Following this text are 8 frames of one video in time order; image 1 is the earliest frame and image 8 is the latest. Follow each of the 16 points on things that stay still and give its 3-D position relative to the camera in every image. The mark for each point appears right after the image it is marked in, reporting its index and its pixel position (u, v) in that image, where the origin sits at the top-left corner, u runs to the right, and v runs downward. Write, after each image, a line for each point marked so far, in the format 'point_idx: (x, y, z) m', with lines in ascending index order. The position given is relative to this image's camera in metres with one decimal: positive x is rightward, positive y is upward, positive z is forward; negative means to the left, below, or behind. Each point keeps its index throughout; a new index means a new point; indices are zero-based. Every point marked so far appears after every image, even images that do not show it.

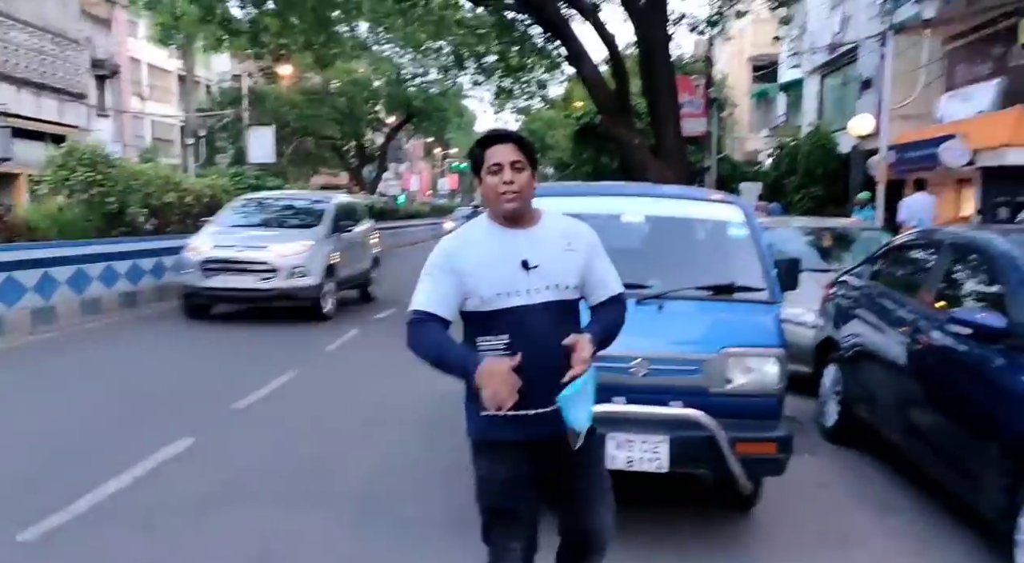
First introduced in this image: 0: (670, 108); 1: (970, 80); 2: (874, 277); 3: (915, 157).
0: (+3.3, +3.6, +19.3) m
1: (+8.5, +3.7, +17.2) m
2: (+2.8, 0.0, +7.4) m
3: (+7.4, +2.3, +16.8) m
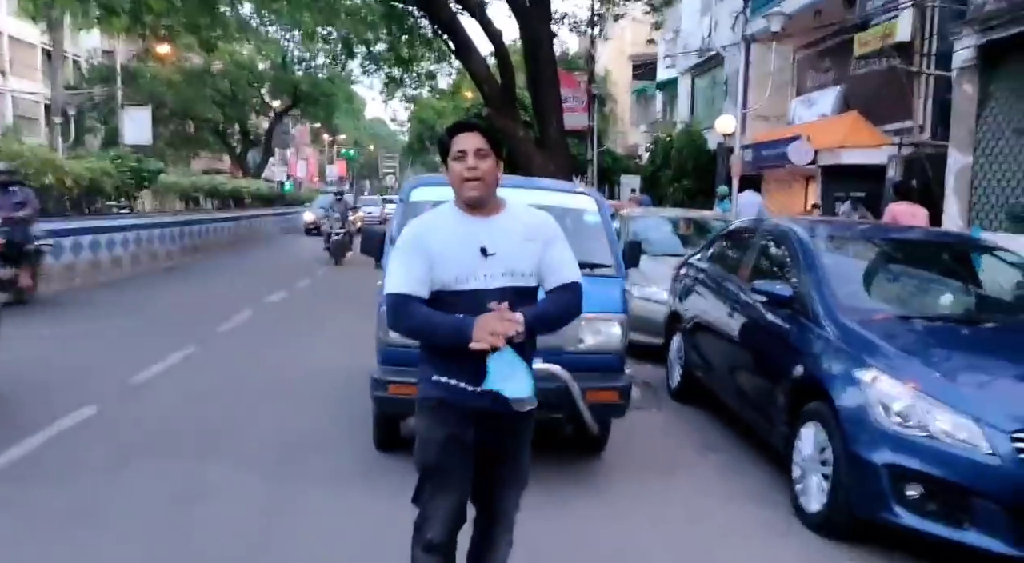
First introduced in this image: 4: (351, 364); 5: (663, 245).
0: (+0.9, +3.9, +20.4) m
1: (+6.3, +4.0, +19.0) m
2: (+1.8, +0.2, +8.6) m
3: (+5.2, +2.5, +18.5) m
4: (-1.7, -0.8, +9.6) m
5: (+1.9, +0.4, +11.4) m
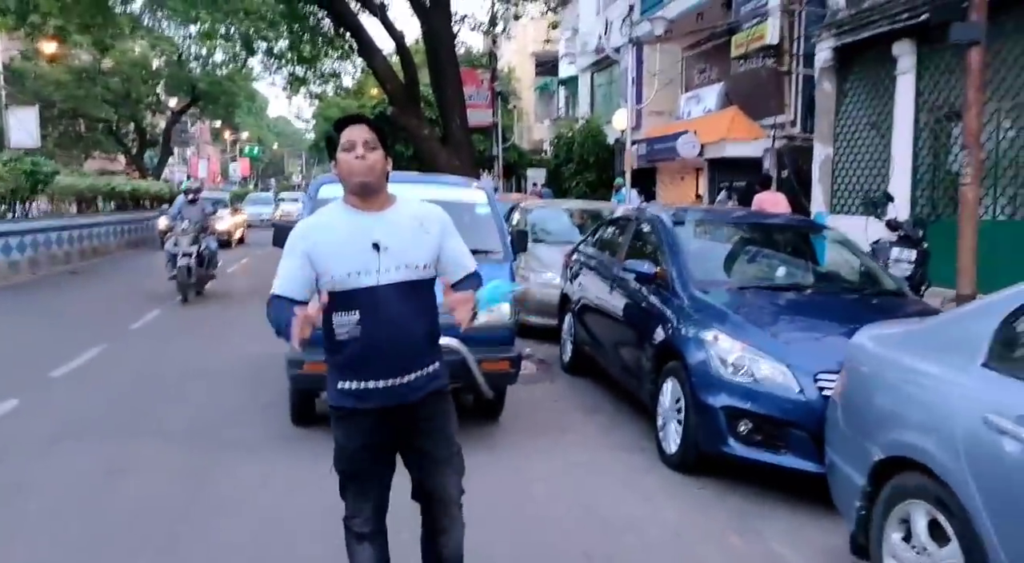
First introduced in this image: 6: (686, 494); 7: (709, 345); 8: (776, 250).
0: (-1.3, +4.1, +21.2) m
1: (+4.2, +4.3, +20.3) m
2: (+0.8, +0.4, +9.5) m
3: (+3.2, +2.8, +19.7) m
4: (-2.7, -0.7, +10.2) m
5: (+0.6, +0.6, +12.2) m
6: (+0.9, -1.1, +4.9) m
7: (+1.1, -0.4, +5.2) m
8: (+2.1, +0.2, +7.4) m
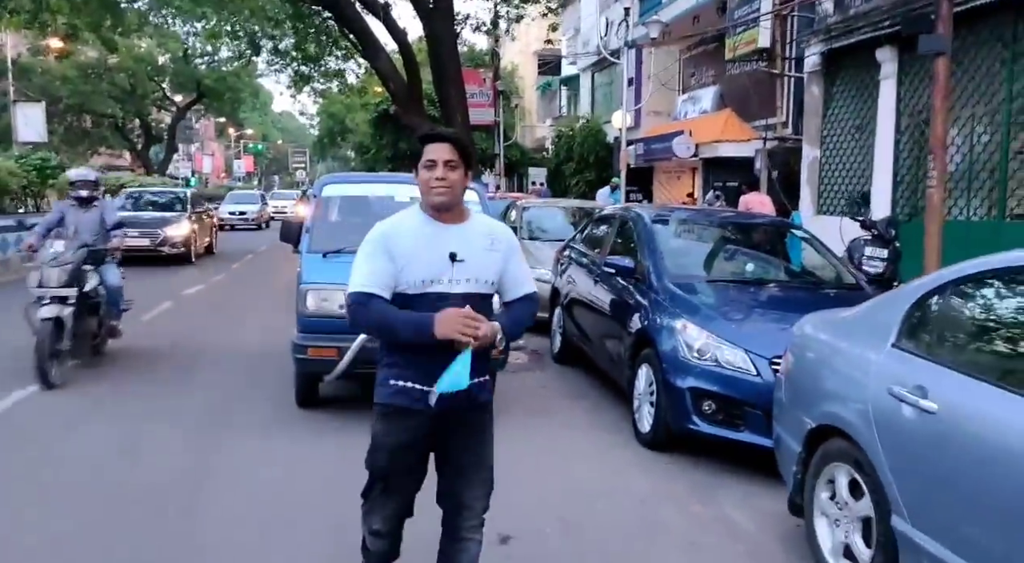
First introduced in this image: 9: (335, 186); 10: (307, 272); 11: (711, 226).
0: (-1.3, +4.2, +21.6) m
1: (+4.2, +4.3, +20.7) m
2: (+0.7, +0.4, +10.0) m
3: (+3.2, +2.9, +20.1) m
4: (-2.8, -0.7, +10.7) m
5: (+0.6, +0.7, +12.7) m
6: (+0.8, -1.1, +5.4) m
7: (+1.0, -0.3, +5.6) m
8: (+2.1, +0.3, +7.9) m
9: (-1.4, +0.7, +7.4) m
10: (-1.4, +0.1, +6.3) m
11: (+1.7, +0.5, +8.1) m
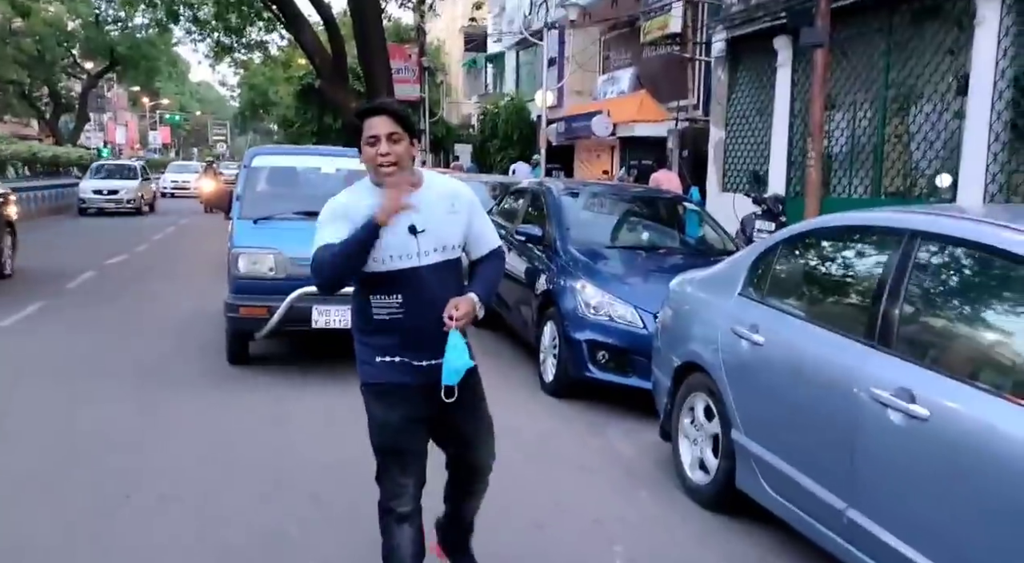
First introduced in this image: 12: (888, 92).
0: (-3.0, +4.9, +22.0) m
1: (+2.5, +4.9, +21.5) m
2: (-0.2, +0.8, +10.6) m
3: (+1.5, +3.5, +20.9) m
4: (-3.7, -0.3, +11.1) m
5: (-0.5, +1.1, +13.3) m
6: (+0.3, -0.9, +6.1) m
7: (+0.4, -0.1, +6.3) m
8: (+1.3, +0.6, +8.6) m
9: (-2.1, +1.0, +7.9) m
10: (-2.0, +0.3, +6.8) m
11: (+1.0, +0.8, +8.8) m
12: (+4.4, +2.2, +10.9) m
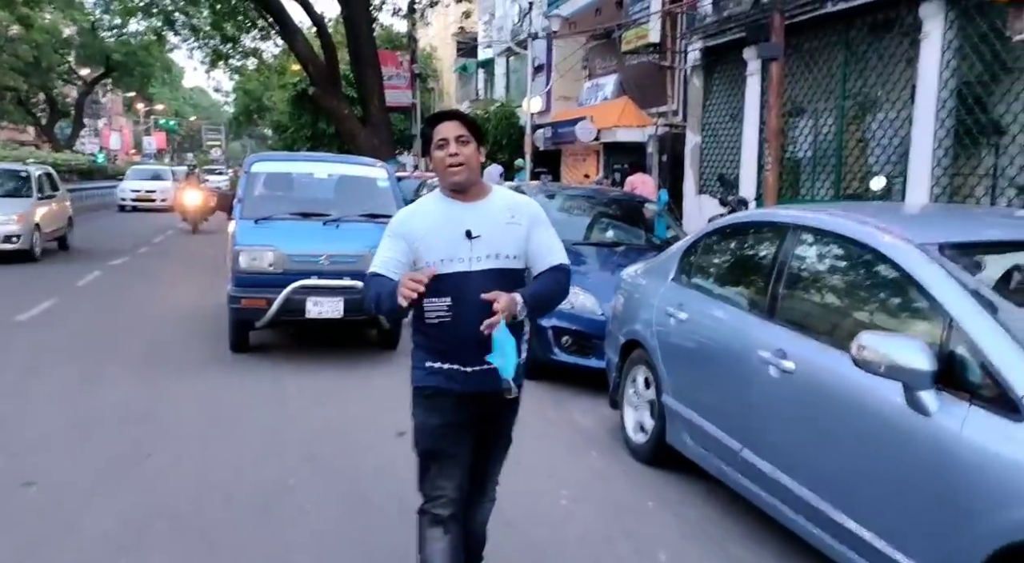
0: (-3.3, +4.8, +22.7) m
1: (+2.2, +4.9, +22.2) m
2: (-0.4, +0.8, +11.3) m
3: (+1.3, +3.5, +21.6) m
4: (-4.0, -0.3, +11.7) m
5: (-0.7, +1.1, +14.0) m
6: (+0.1, -0.8, +6.8) m
7: (+0.2, 0.0, +7.1) m
8: (+1.1, +0.6, +9.4) m
9: (-2.3, +1.1, +8.6) m
10: (-2.2, +0.4, +7.5) m
11: (+0.8, +0.8, +9.5) m
12: (+4.2, +2.3, +11.7) m
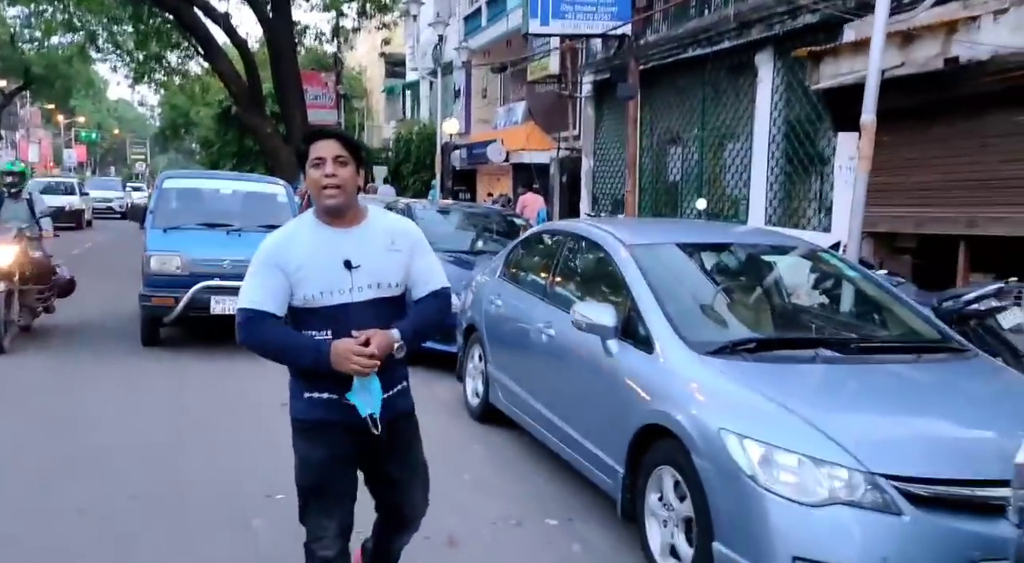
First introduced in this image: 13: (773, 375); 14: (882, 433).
0: (-5.5, +4.5, +23.8) m
1: (0.0, +4.6, +23.7) m
2: (-1.8, +0.7, +12.5) m
3: (-0.8, +3.1, +22.9) m
4: (-5.4, -0.4, +12.7) m
5: (-2.3, +0.9, +15.2) m
6: (-1.0, -0.8, +8.0) m
7: (-0.8, 0.0, +8.3) m
8: (-0.1, +0.5, +10.7) m
9: (-3.5, +1.0, +9.7) m
10: (-3.3, +0.4, +8.6) m
11: (-0.5, +0.7, +10.8) m
12: (+2.8, +2.1, +13.2) m
13: (+0.9, -0.3, +3.3) m
14: (+1.2, -0.5, +2.9) m
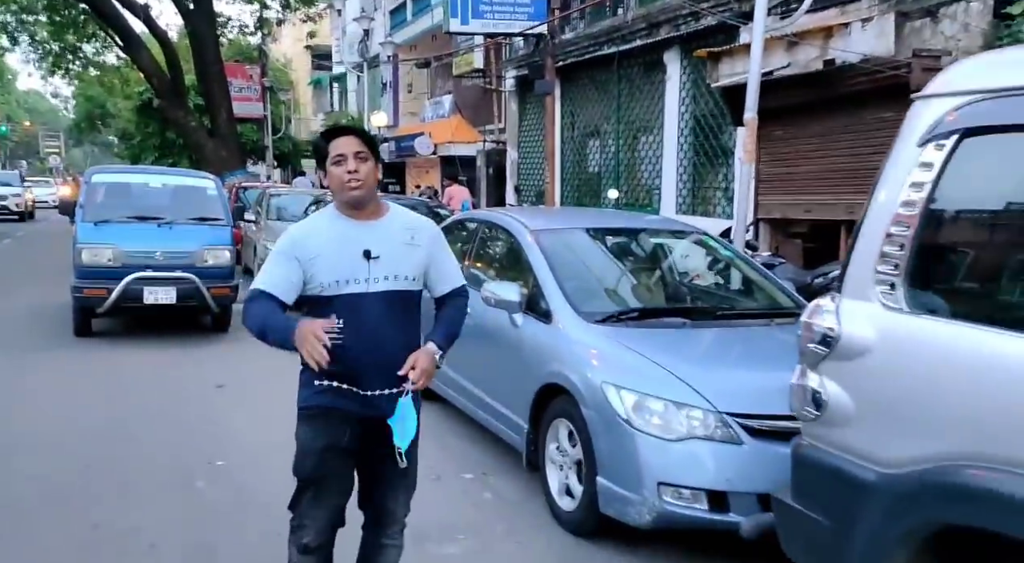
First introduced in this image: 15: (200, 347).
0: (-7.4, +4.7, +23.8) m
1: (-1.9, +4.8, +24.1) m
2: (-2.8, +0.8, +12.9) m
3: (-2.7, +3.4, +23.3) m
4: (-6.4, -0.3, +12.8) m
5: (-3.5, +1.1, +15.5) m
6: (-1.6, -0.7, +8.5) m
7: (-1.5, +0.1, +8.7) m
8: (-1.0, +0.7, +11.2) m
9: (-4.3, +1.1, +9.9) m
10: (-4.0, +0.4, +8.8) m
11: (-1.4, +0.9, +11.3) m
12: (+1.7, +2.3, +13.9) m
13: (+0.6, -0.2, +3.9) m
14: (+0.8, -0.4, +3.5) m
15: (-3.0, -0.6, +9.0) m
